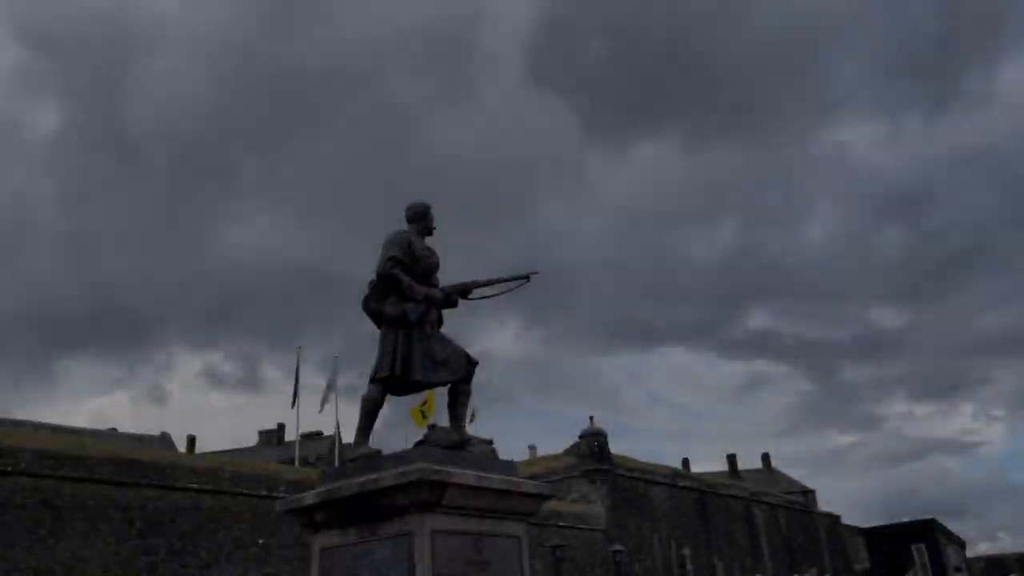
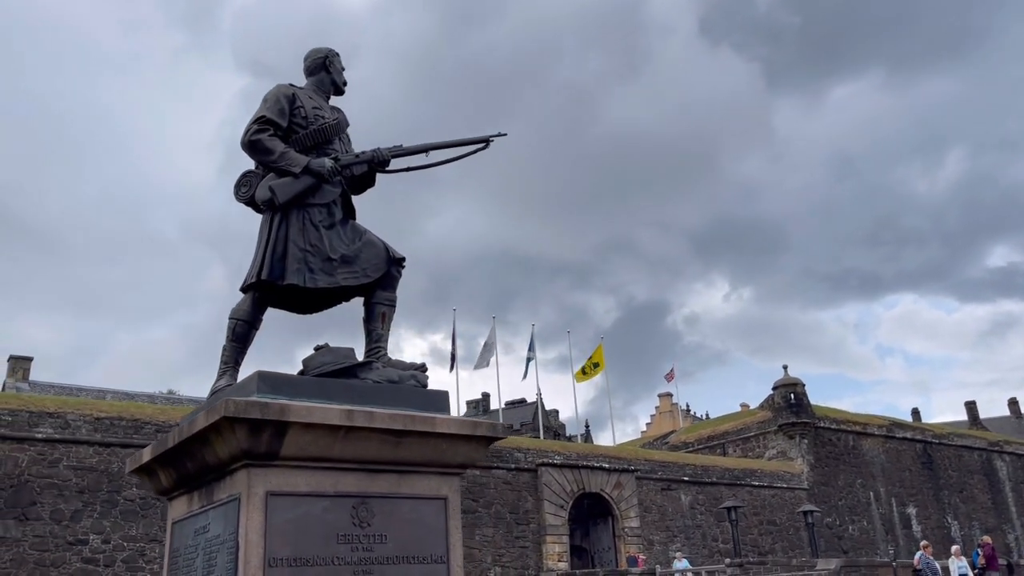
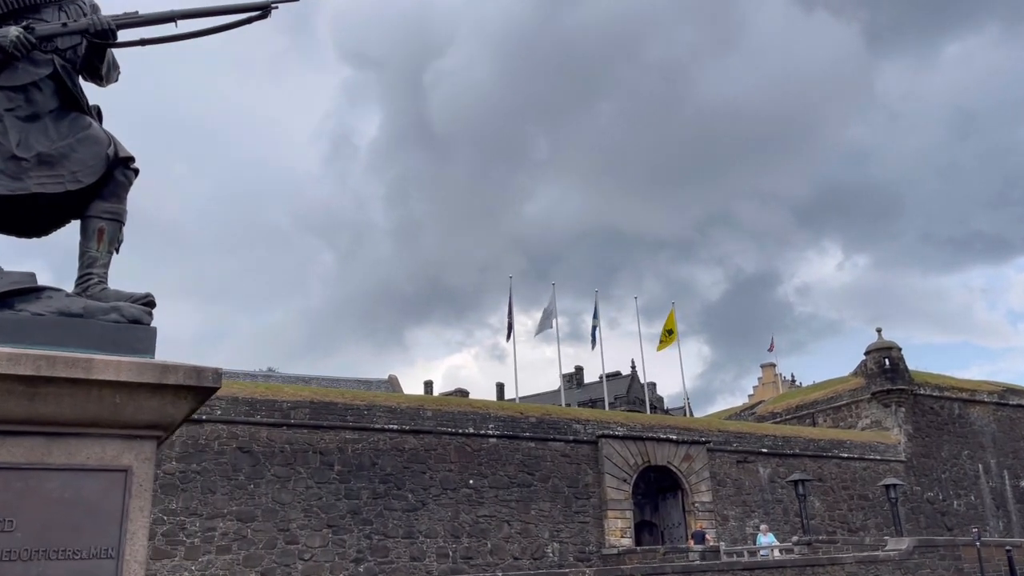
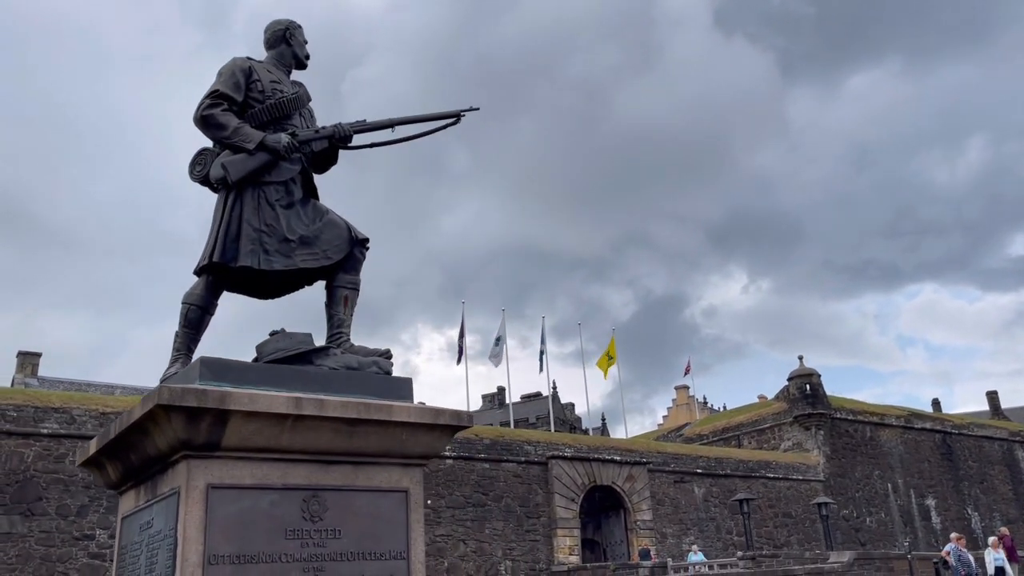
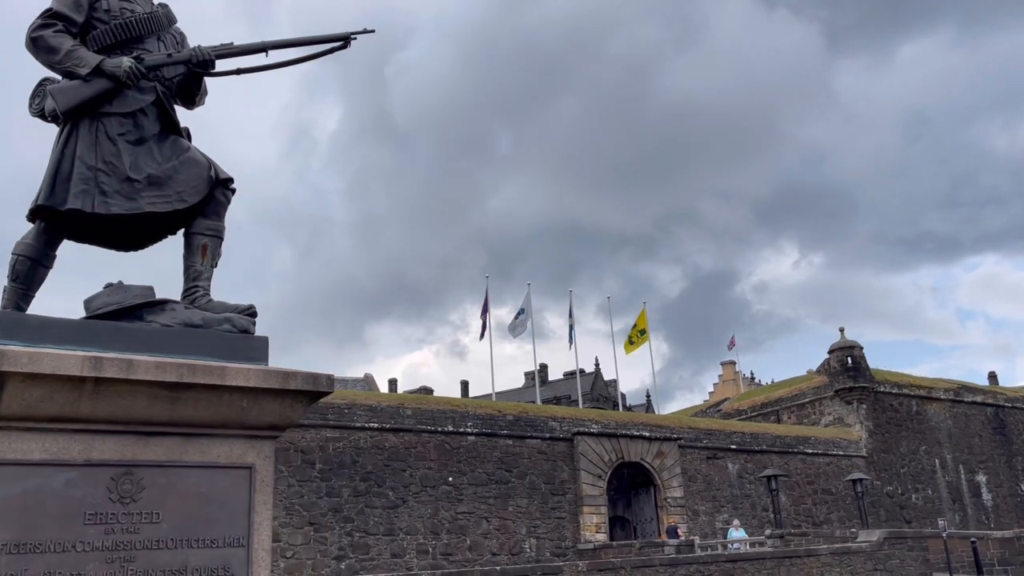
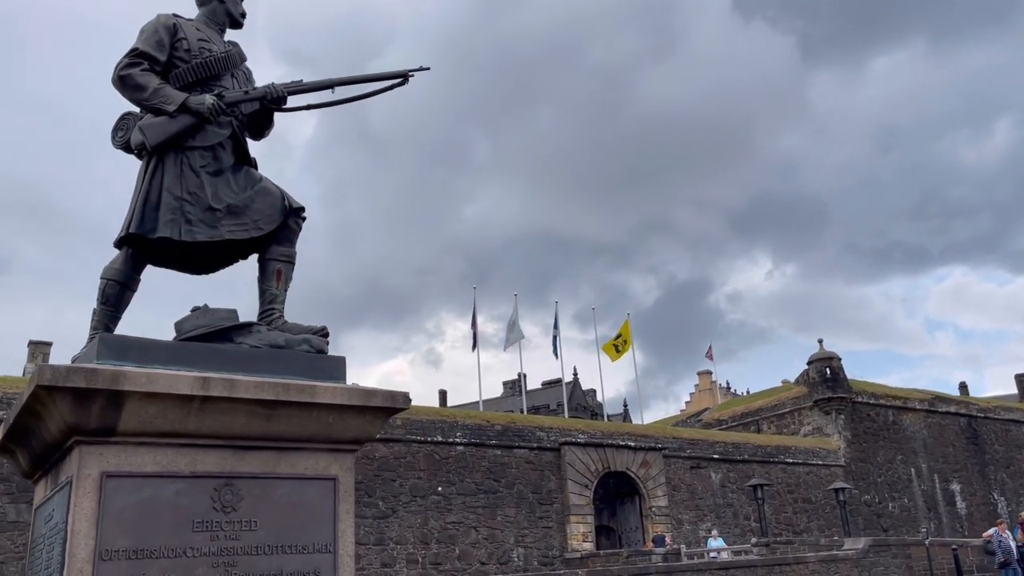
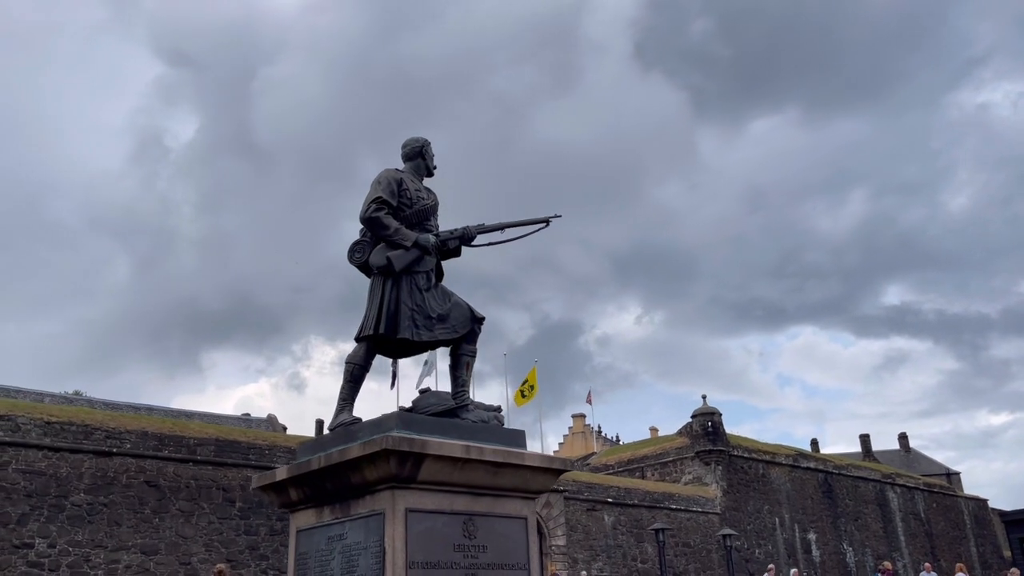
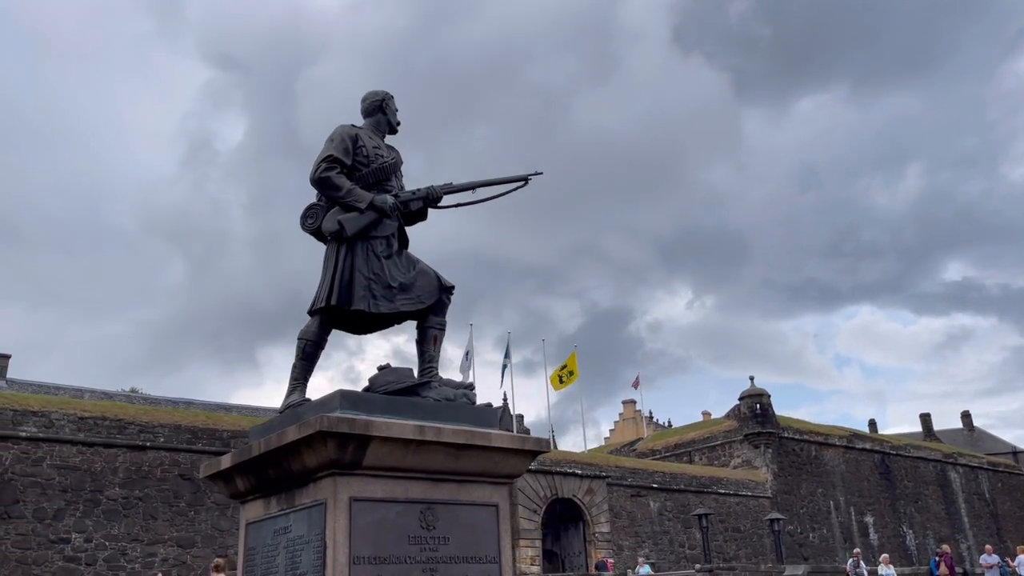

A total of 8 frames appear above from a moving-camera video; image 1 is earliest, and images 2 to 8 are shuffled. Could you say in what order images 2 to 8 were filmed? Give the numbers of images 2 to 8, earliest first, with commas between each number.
7, 8, 2, 4, 6, 5, 3
